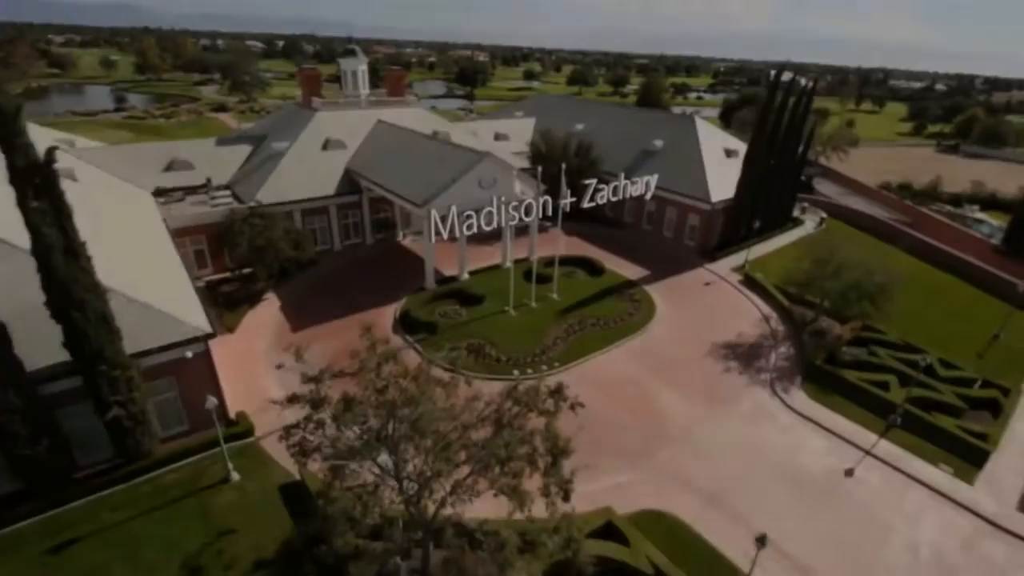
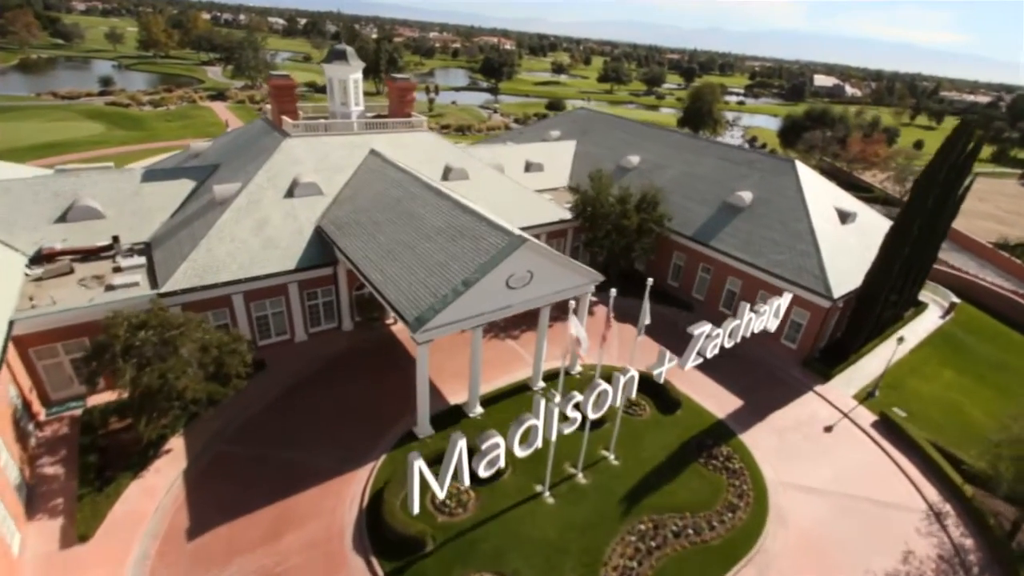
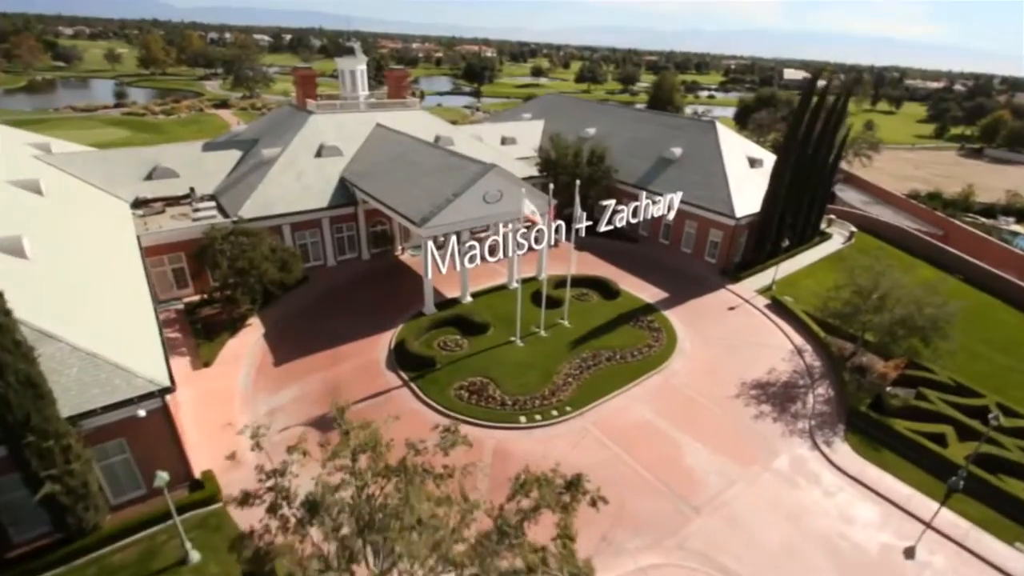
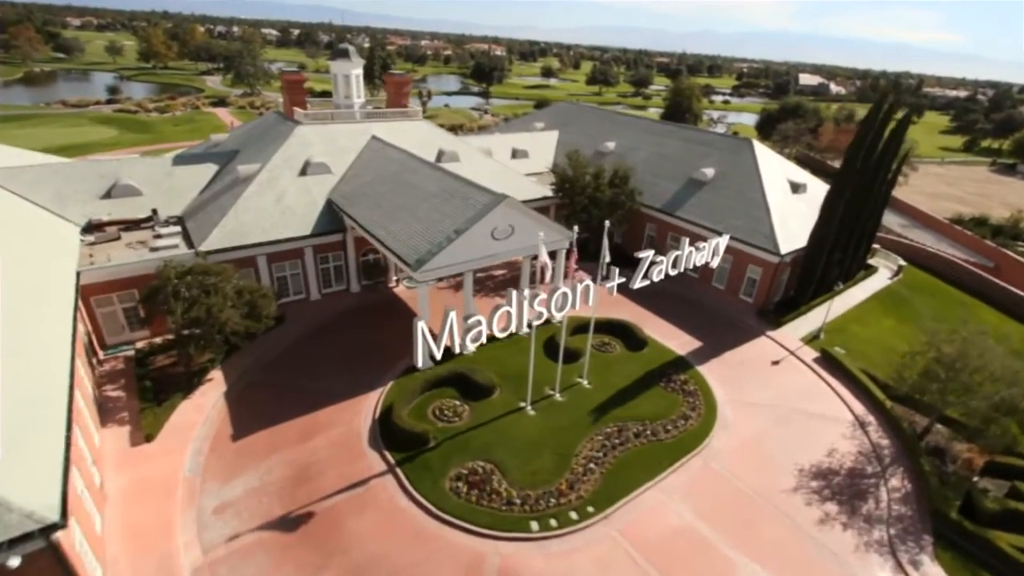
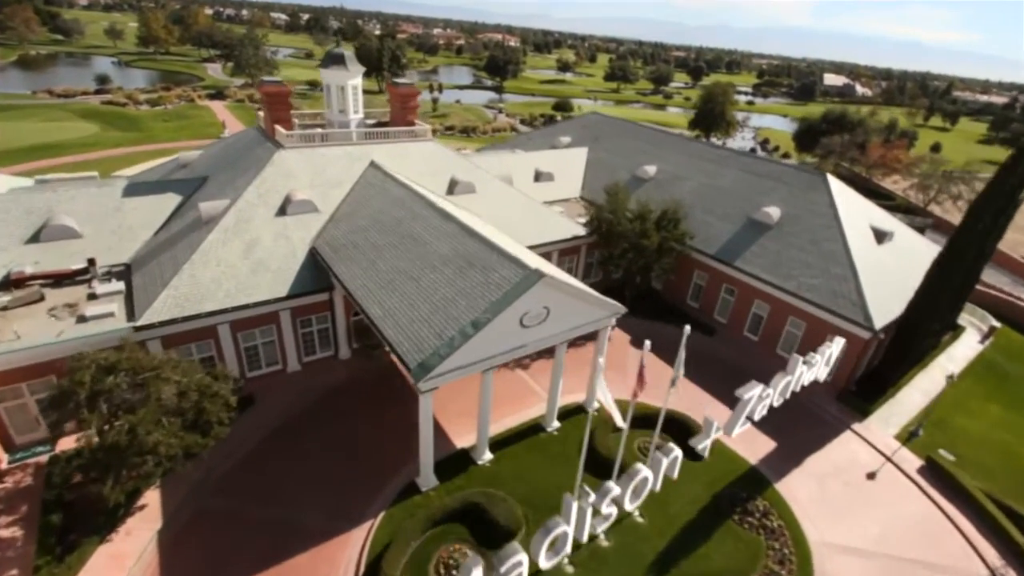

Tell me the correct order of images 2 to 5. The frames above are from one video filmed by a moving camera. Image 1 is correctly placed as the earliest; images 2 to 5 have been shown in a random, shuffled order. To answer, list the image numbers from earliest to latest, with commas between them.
3, 4, 2, 5
